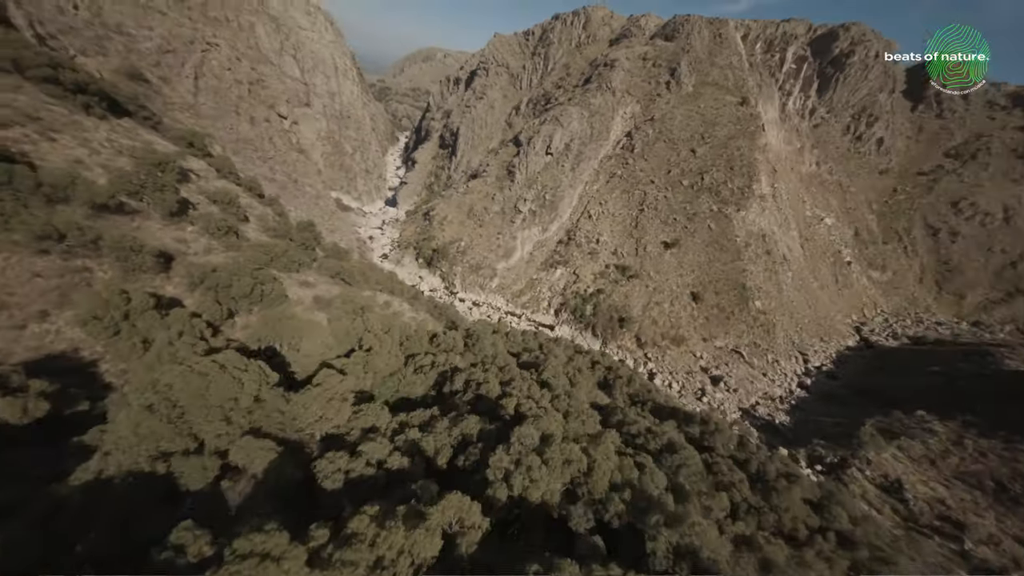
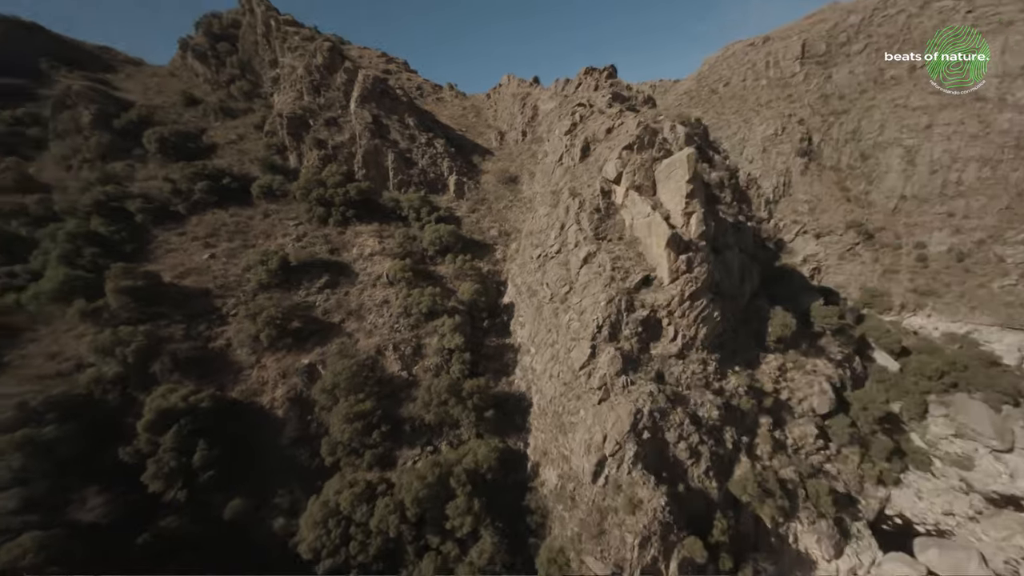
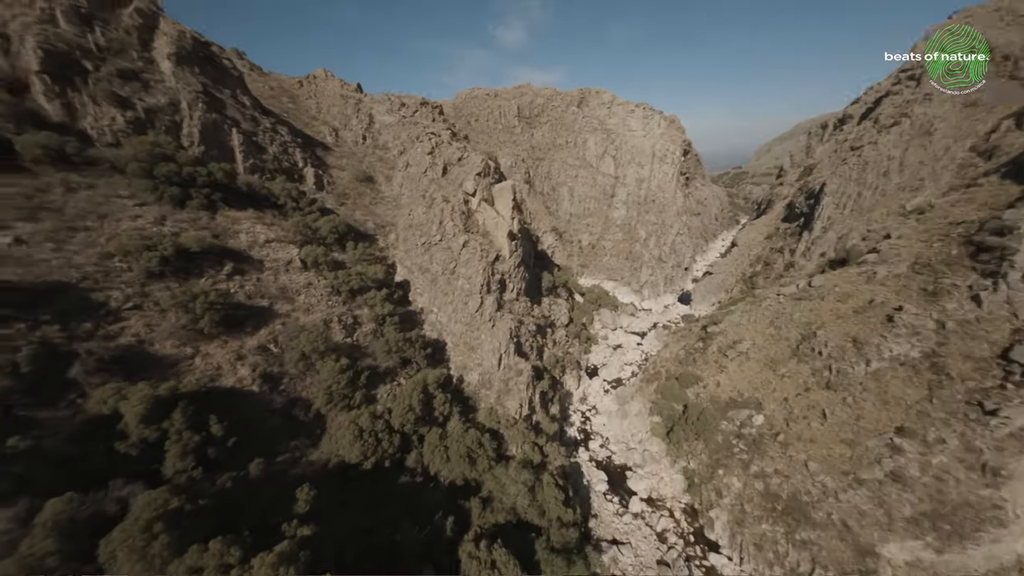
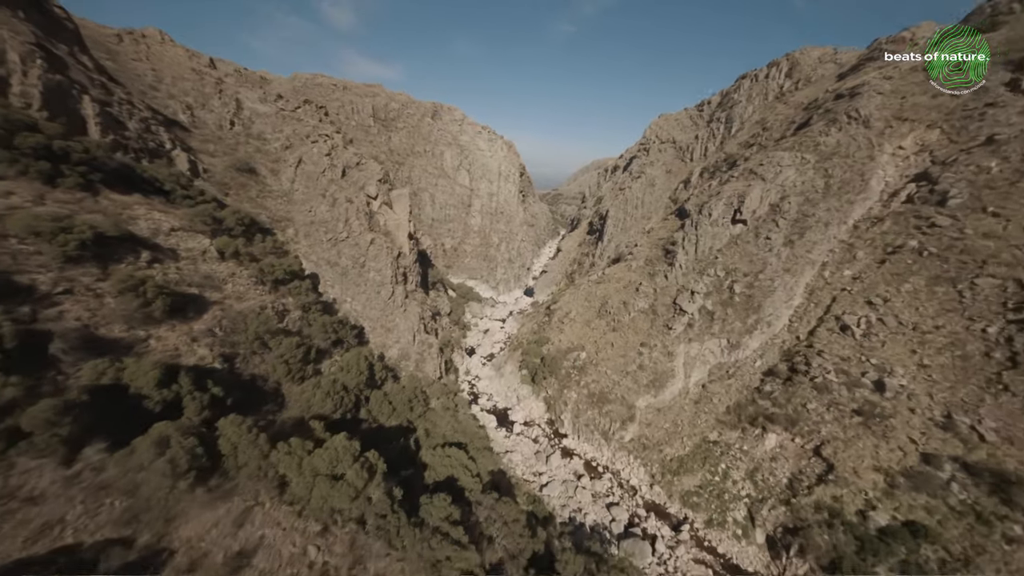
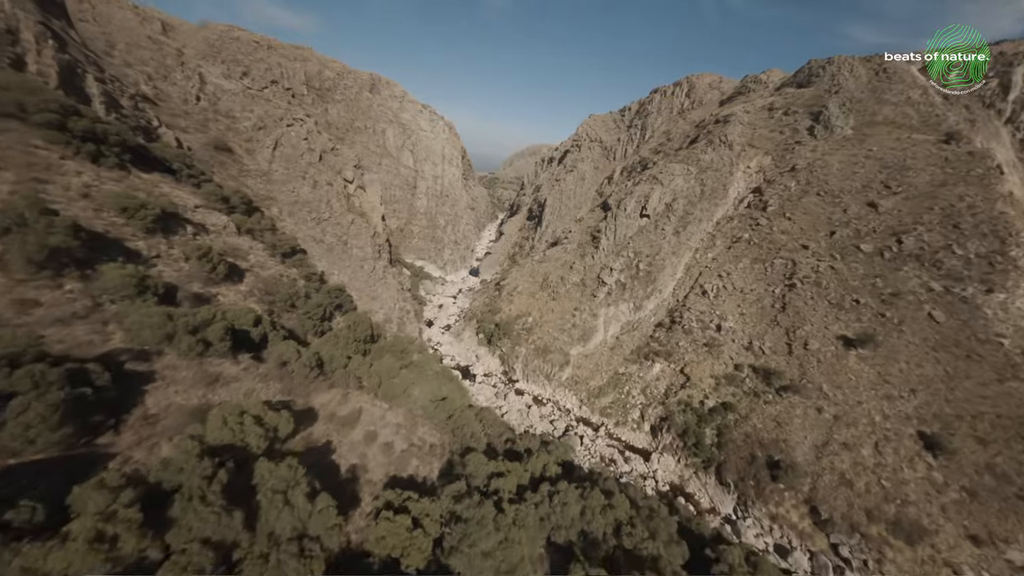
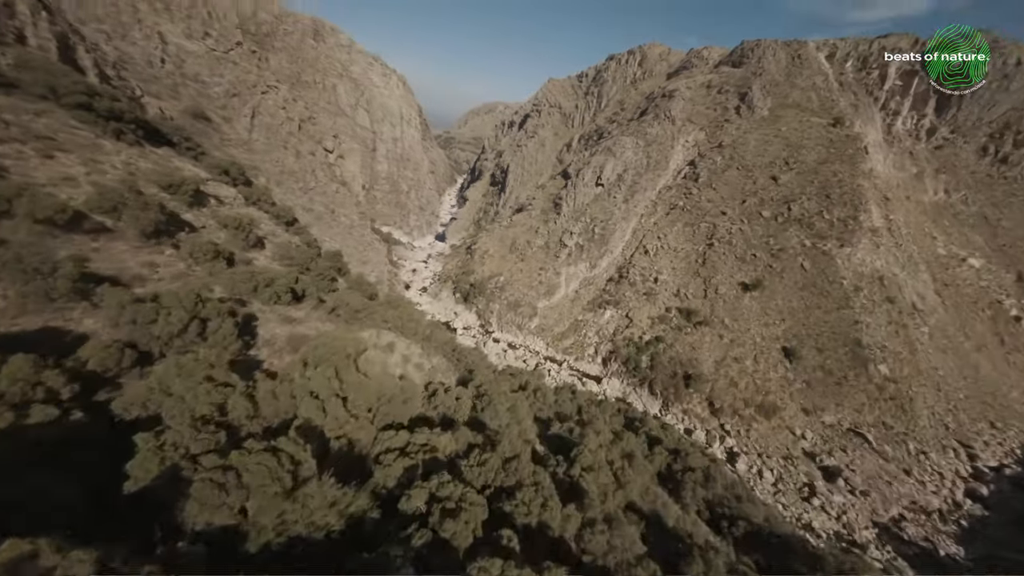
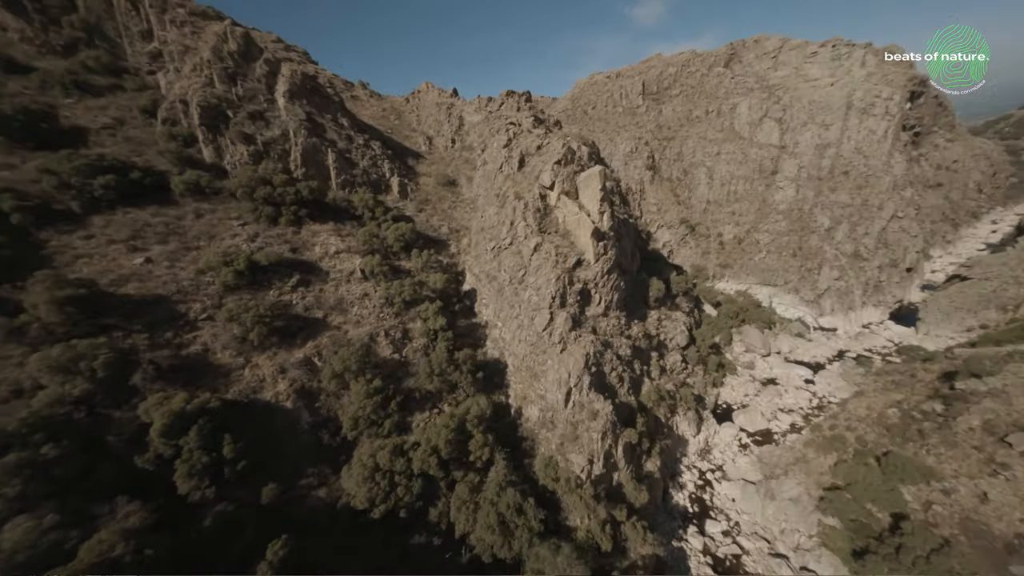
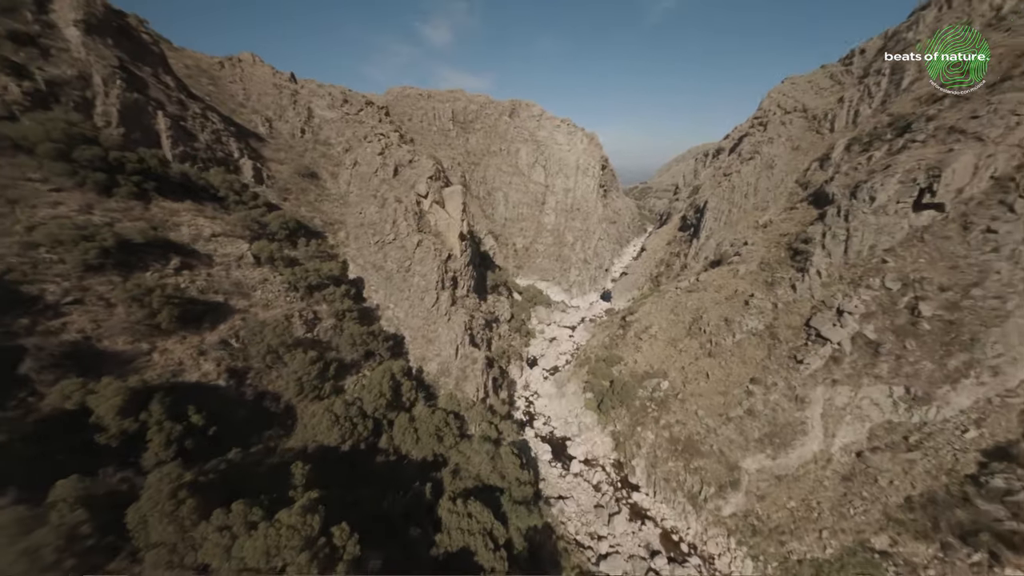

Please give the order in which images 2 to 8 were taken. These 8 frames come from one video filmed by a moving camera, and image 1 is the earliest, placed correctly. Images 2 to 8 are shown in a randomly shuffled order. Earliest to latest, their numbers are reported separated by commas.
6, 5, 4, 8, 3, 7, 2
